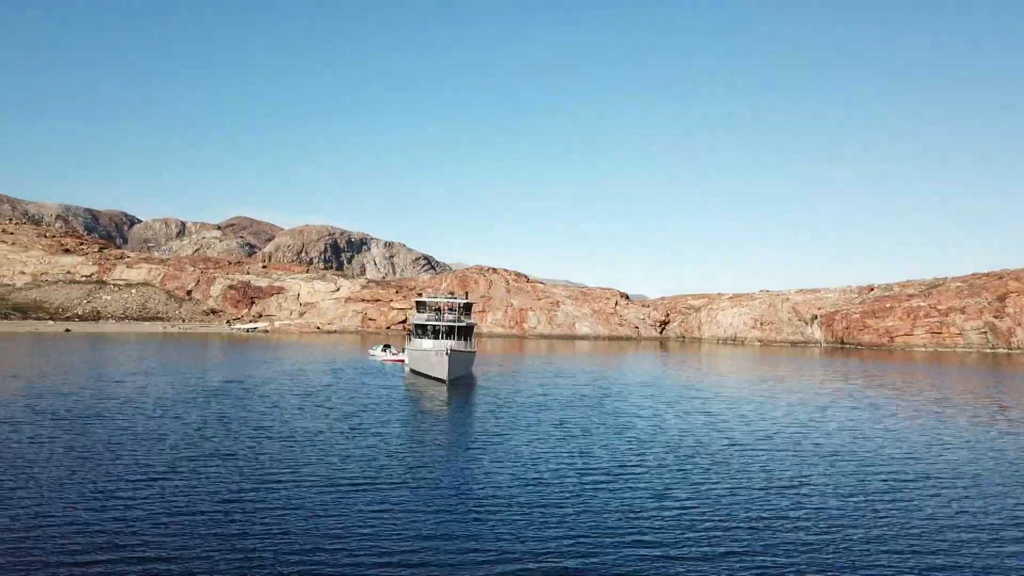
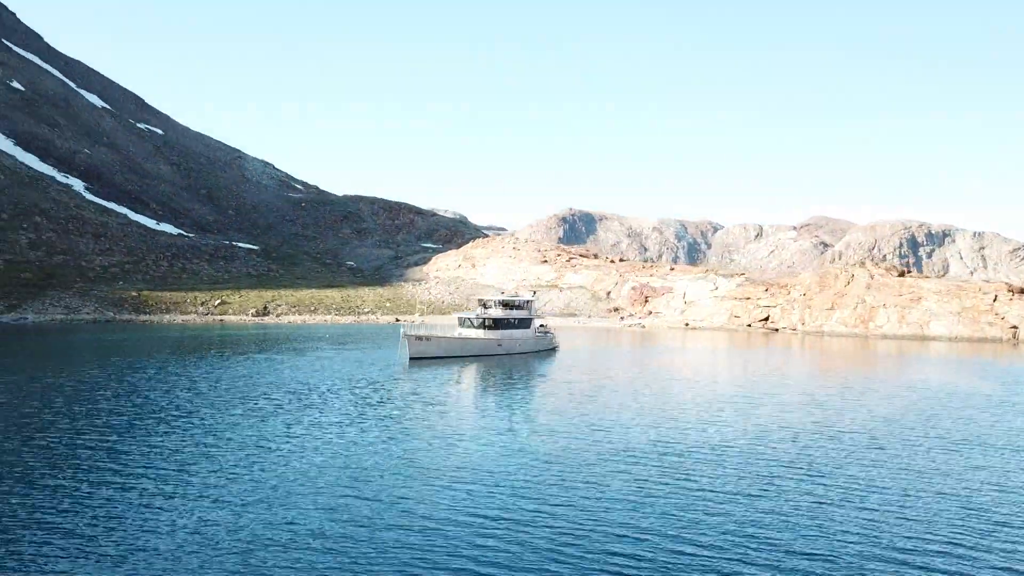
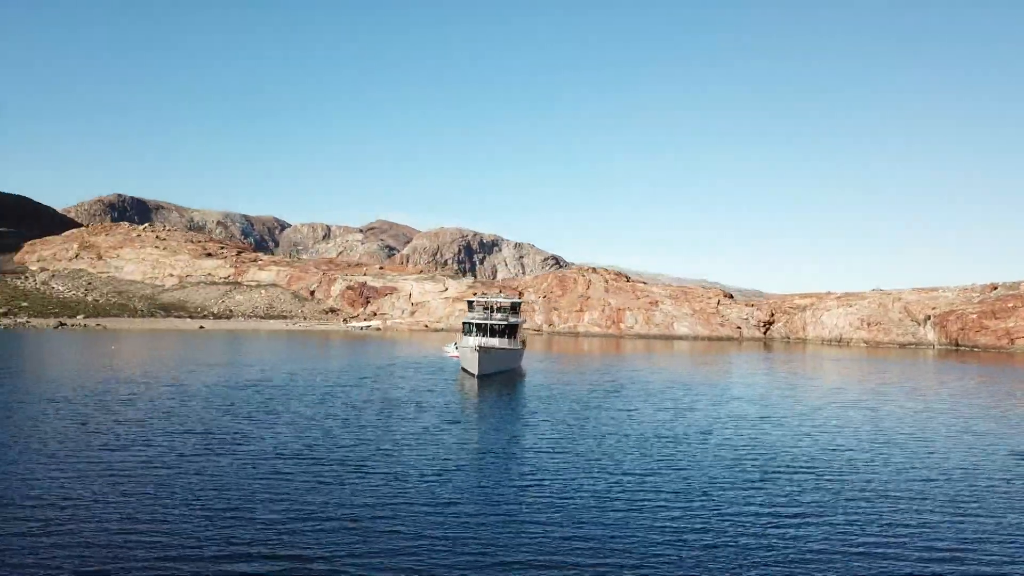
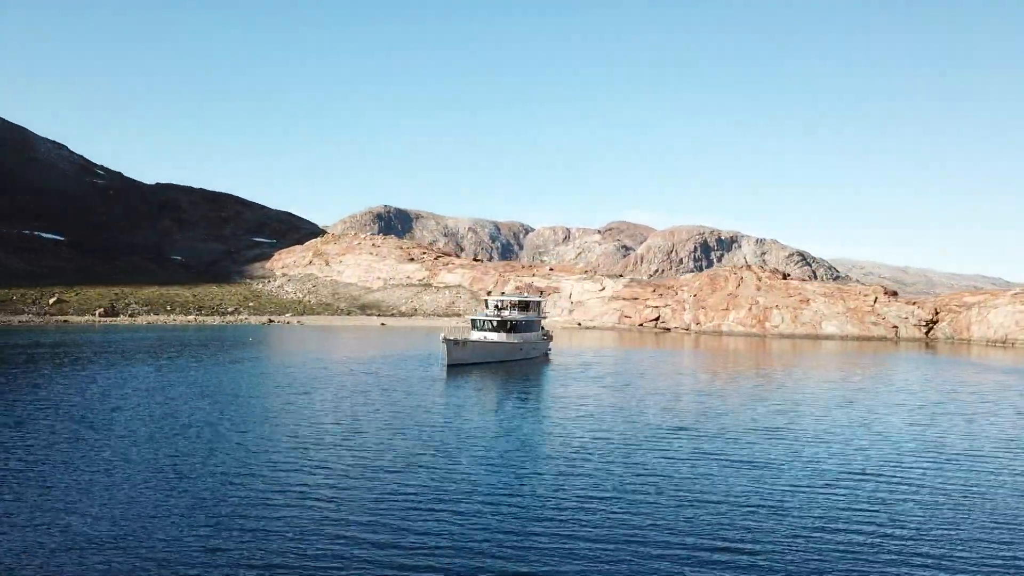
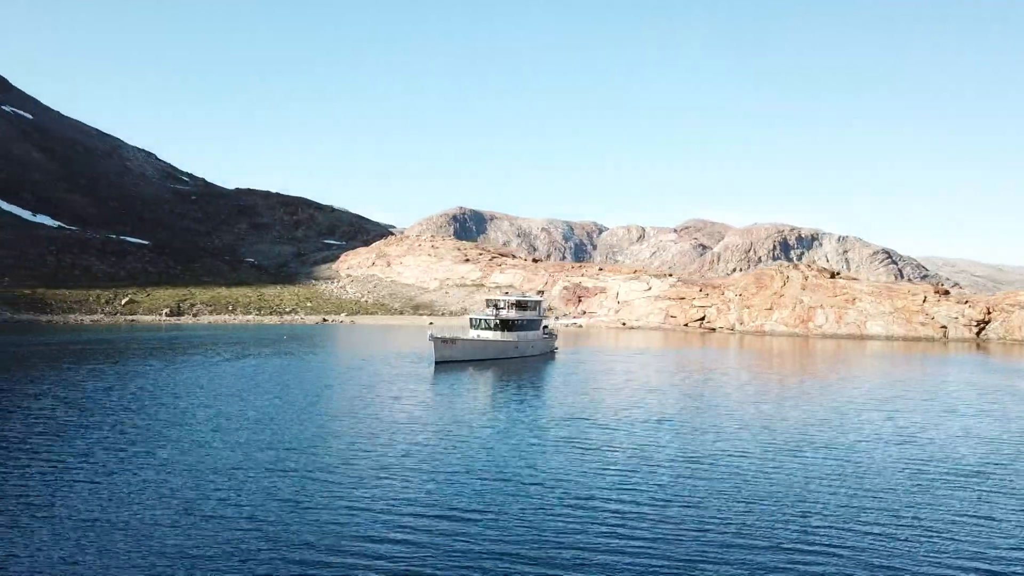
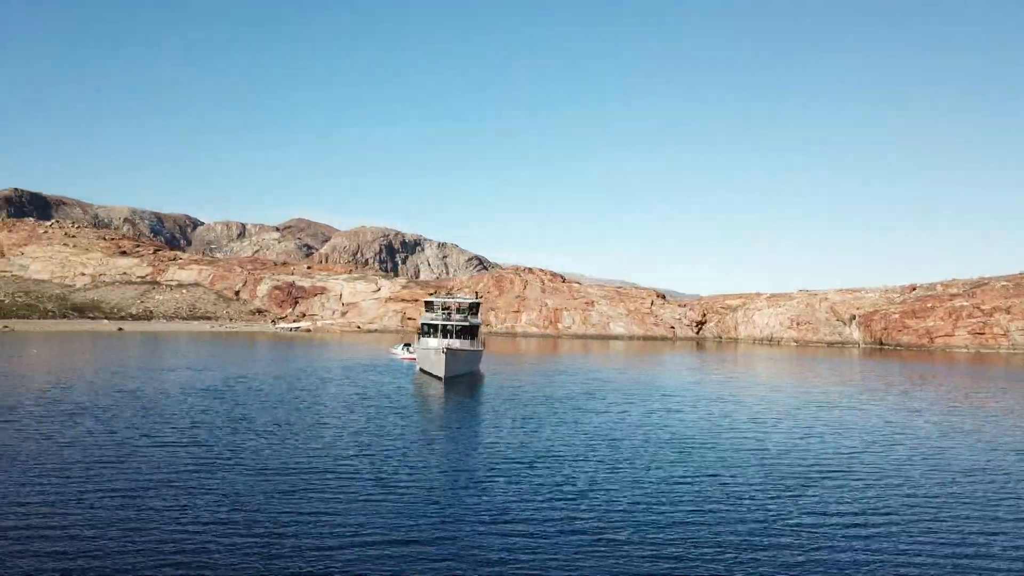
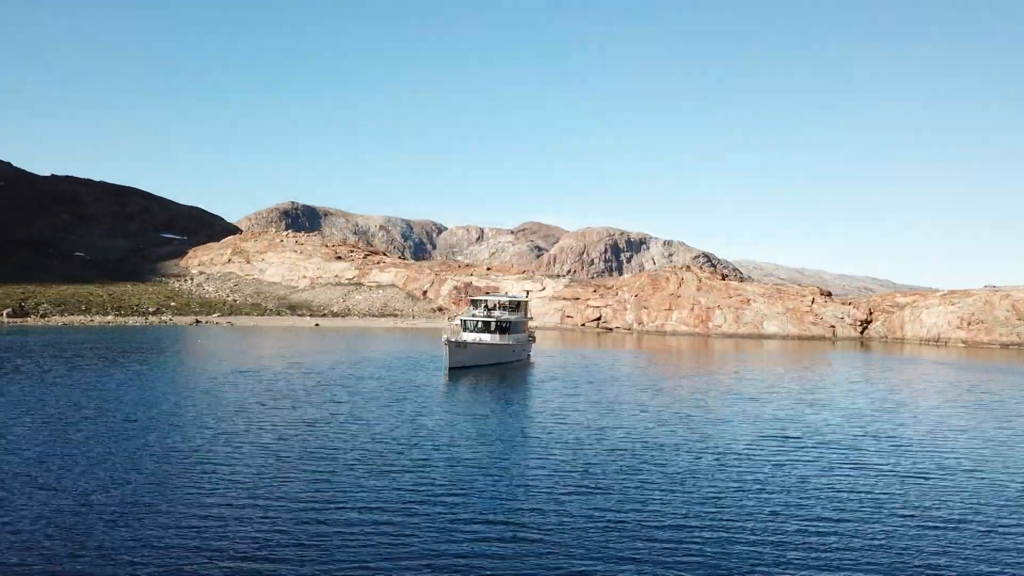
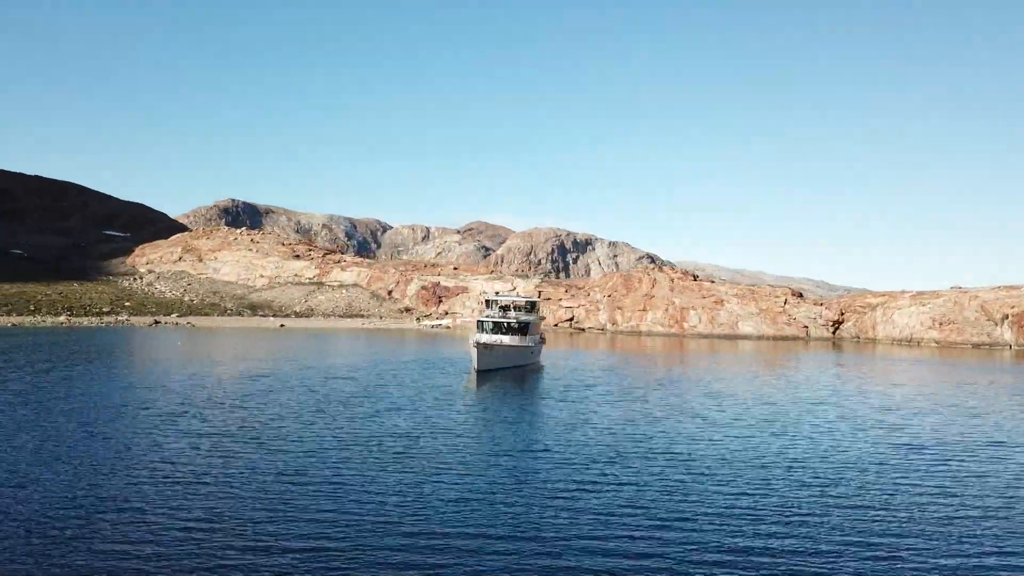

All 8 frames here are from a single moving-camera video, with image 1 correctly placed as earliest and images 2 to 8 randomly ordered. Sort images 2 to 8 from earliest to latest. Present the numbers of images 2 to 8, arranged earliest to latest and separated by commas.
6, 3, 8, 7, 4, 5, 2
